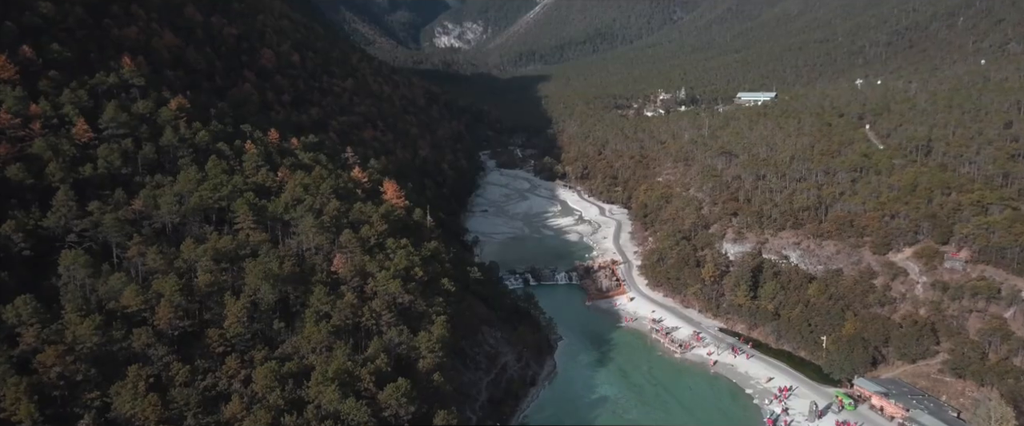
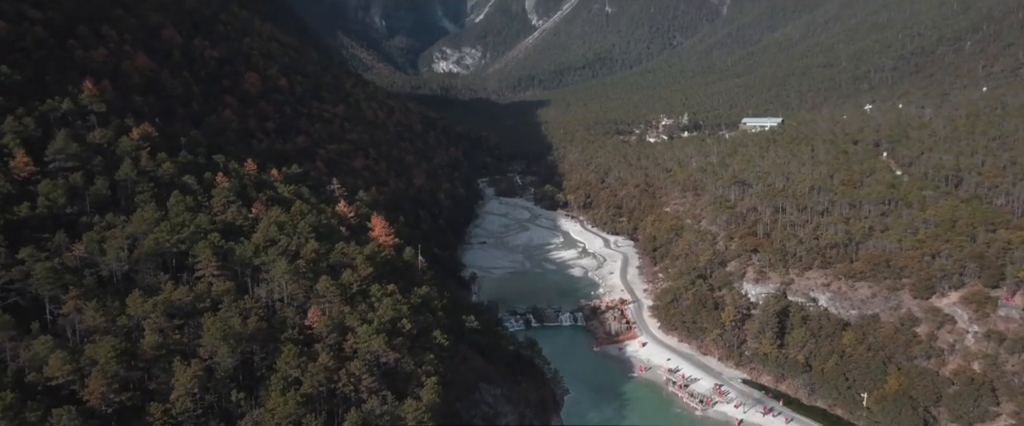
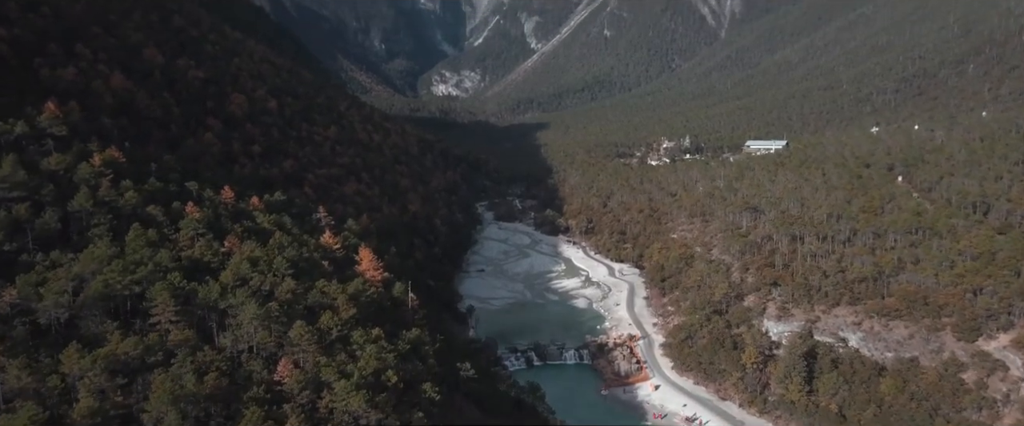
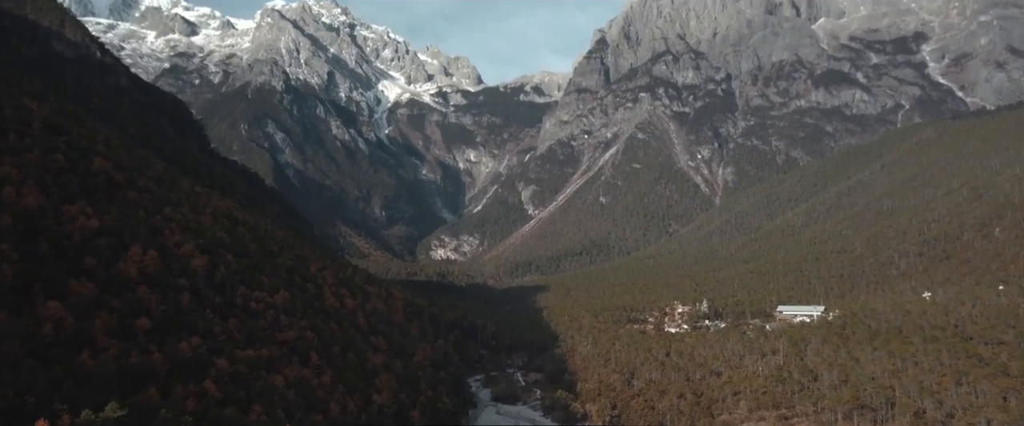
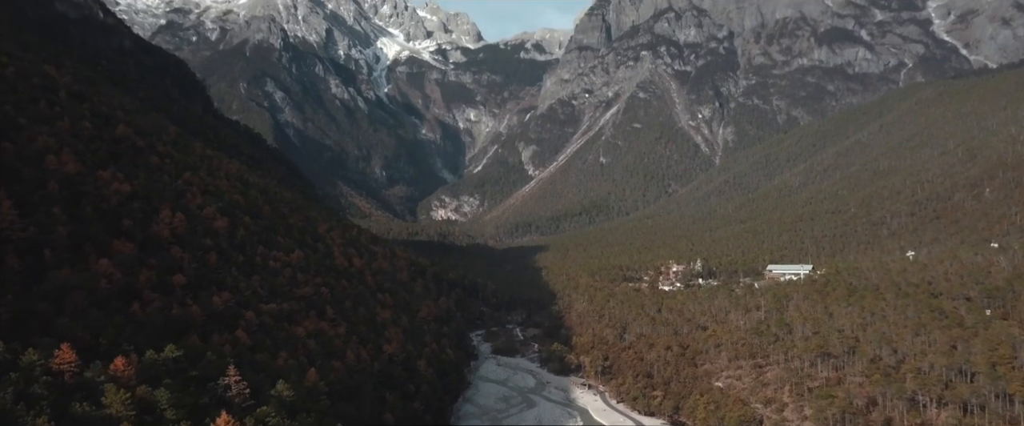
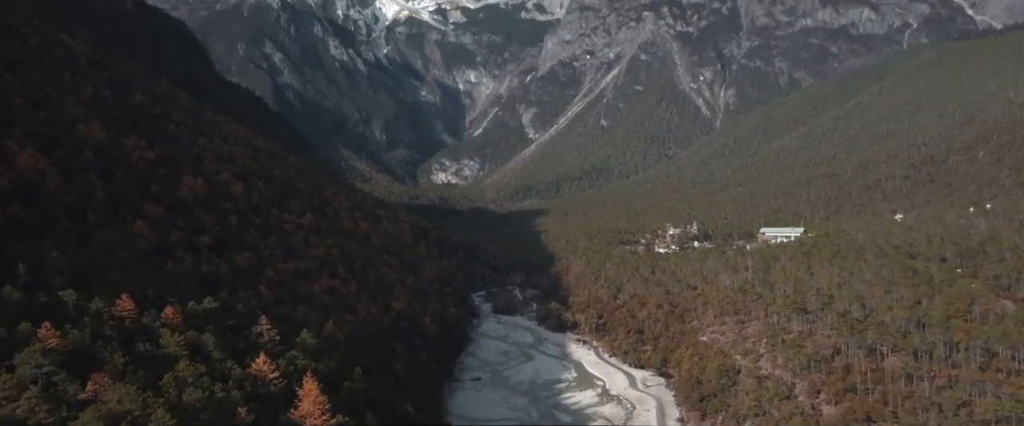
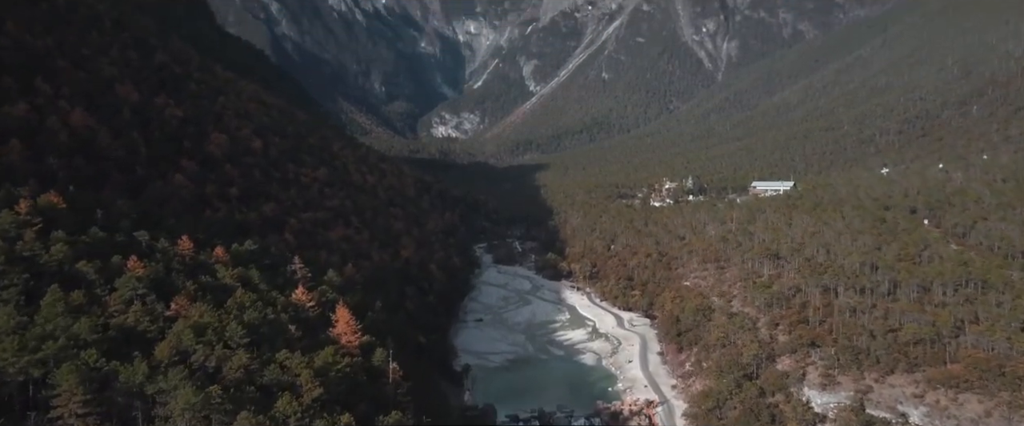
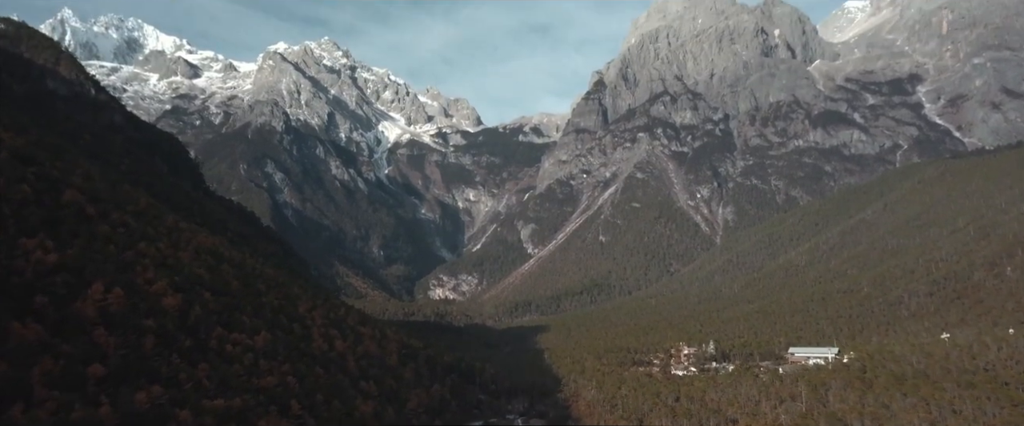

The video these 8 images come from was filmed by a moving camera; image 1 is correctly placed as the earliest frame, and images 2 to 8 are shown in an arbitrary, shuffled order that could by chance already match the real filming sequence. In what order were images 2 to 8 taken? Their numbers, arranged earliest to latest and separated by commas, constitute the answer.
2, 3, 7, 6, 5, 4, 8
